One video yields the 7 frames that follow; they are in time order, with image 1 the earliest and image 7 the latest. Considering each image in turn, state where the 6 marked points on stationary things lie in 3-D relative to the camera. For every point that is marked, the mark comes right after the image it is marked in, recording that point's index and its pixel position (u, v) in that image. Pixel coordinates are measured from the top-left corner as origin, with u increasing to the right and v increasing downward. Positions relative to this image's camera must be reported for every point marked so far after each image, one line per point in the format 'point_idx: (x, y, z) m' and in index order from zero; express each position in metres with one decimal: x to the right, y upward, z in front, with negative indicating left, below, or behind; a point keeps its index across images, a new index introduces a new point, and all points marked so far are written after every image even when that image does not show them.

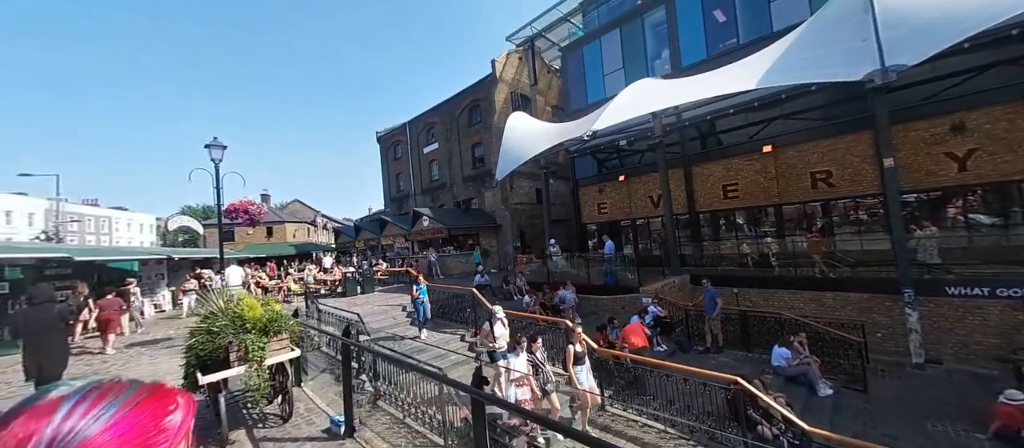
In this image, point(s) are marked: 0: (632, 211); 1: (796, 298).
0: (+6.0, +0.6, +17.0) m
1: (+8.5, -2.3, +10.4) m
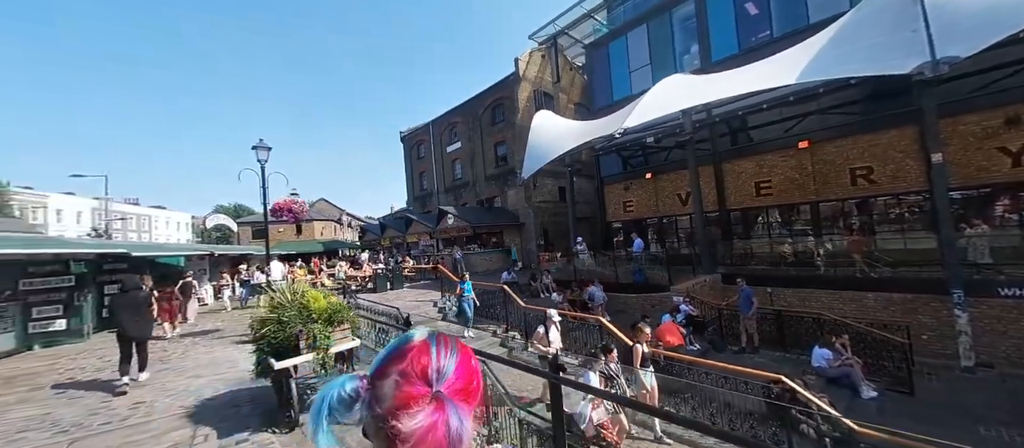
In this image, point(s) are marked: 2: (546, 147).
0: (+7.2, +0.7, +16.8) m
1: (+9.4, -2.2, +10.1) m
2: (+1.5, +3.3, +15.0) m
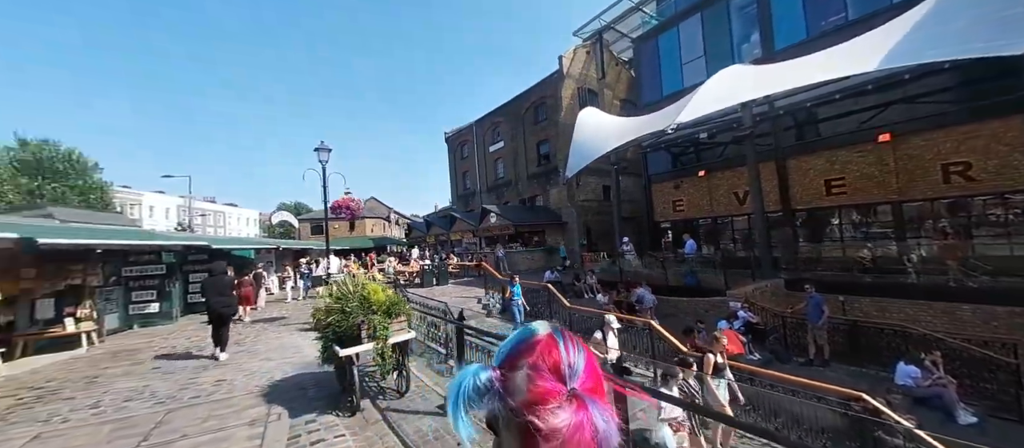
0: (+9.3, +0.7, +15.9) m
1: (+10.7, -2.3, +8.9) m
2: (+3.4, +3.3, +14.7) m
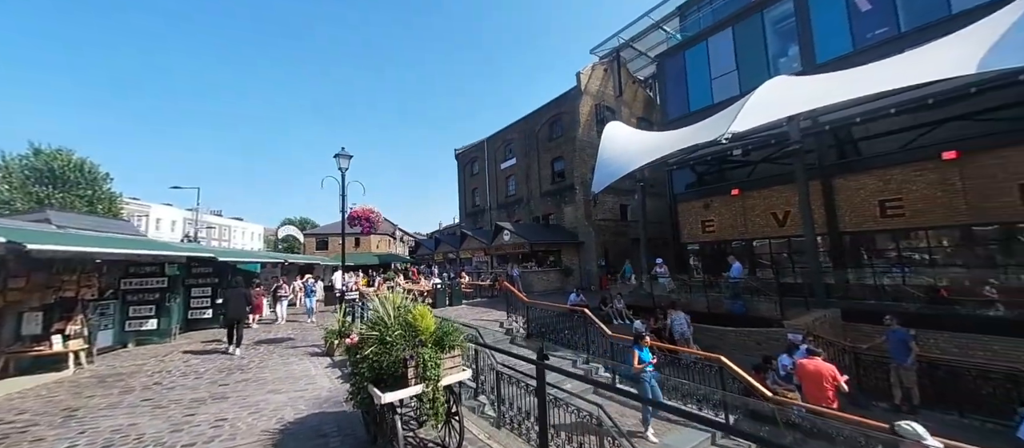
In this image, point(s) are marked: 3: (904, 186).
0: (+10.2, -0.3, +14.9) m
1: (+11.5, -2.8, +7.9) m
2: (+4.4, +2.6, +13.9) m
3: (+12.8, +1.2, +11.3) m
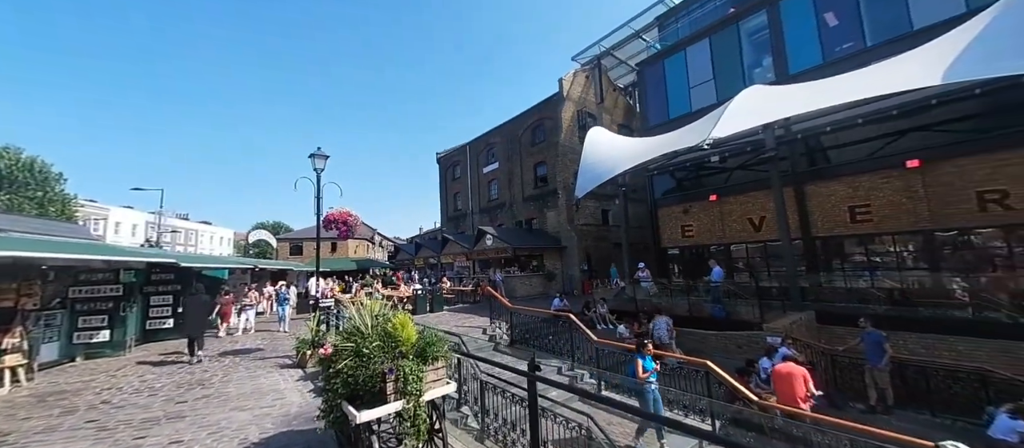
0: (+9.5, -0.5, +15.3) m
1: (+11.1, -3.0, +8.2) m
2: (+3.8, +2.4, +14.0) m
3: (+12.3, +1.1, +11.8) m
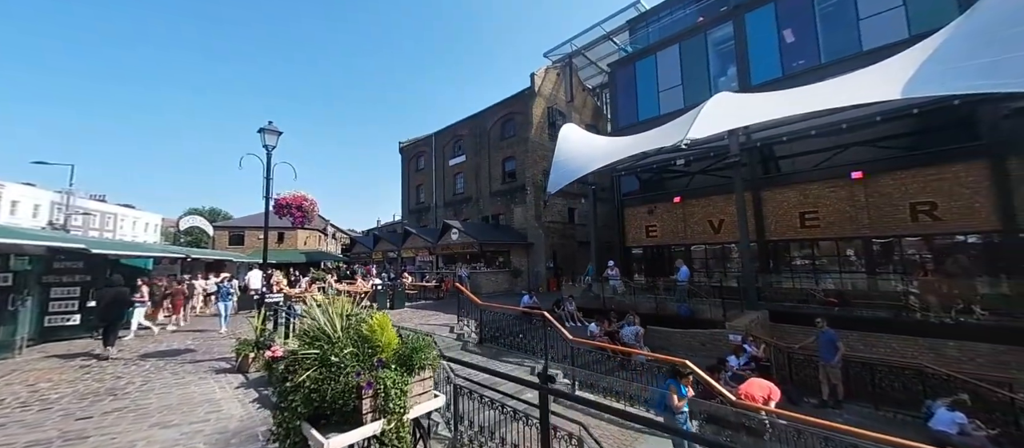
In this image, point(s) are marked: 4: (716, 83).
0: (+8.1, -0.5, +15.8) m
1: (+10.4, -3.2, +9.0) m
2: (+2.6, +2.5, +13.9) m
3: (+11.3, +0.9, +12.7) m
4: (+9.3, +6.5, +15.7) m
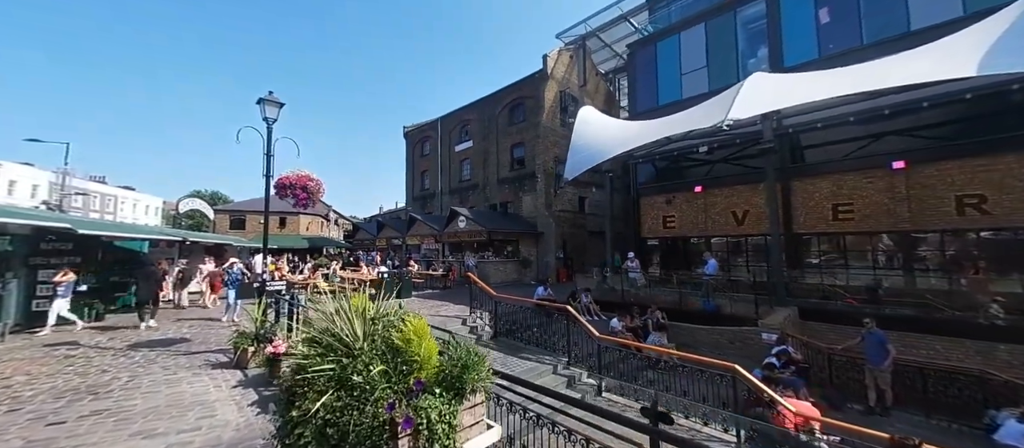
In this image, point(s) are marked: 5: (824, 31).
0: (+8.6, -0.1, +15.1) m
1: (+10.9, -3.0, +8.4) m
2: (+3.2, +2.9, +13.1) m
3: (+11.8, +1.1, +11.9) m
4: (+10.0, +6.8, +14.8) m
5: (+11.8, +7.3, +13.1) m
